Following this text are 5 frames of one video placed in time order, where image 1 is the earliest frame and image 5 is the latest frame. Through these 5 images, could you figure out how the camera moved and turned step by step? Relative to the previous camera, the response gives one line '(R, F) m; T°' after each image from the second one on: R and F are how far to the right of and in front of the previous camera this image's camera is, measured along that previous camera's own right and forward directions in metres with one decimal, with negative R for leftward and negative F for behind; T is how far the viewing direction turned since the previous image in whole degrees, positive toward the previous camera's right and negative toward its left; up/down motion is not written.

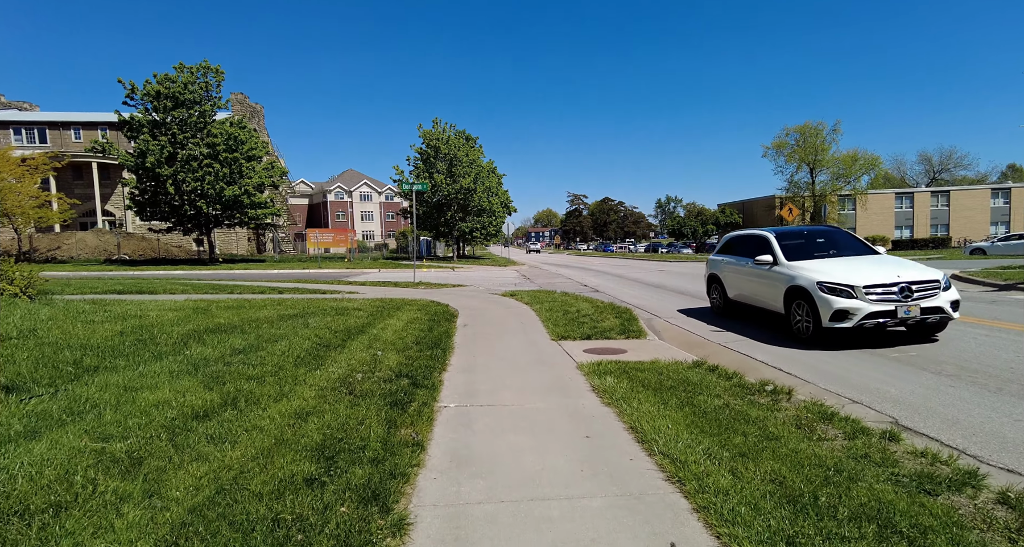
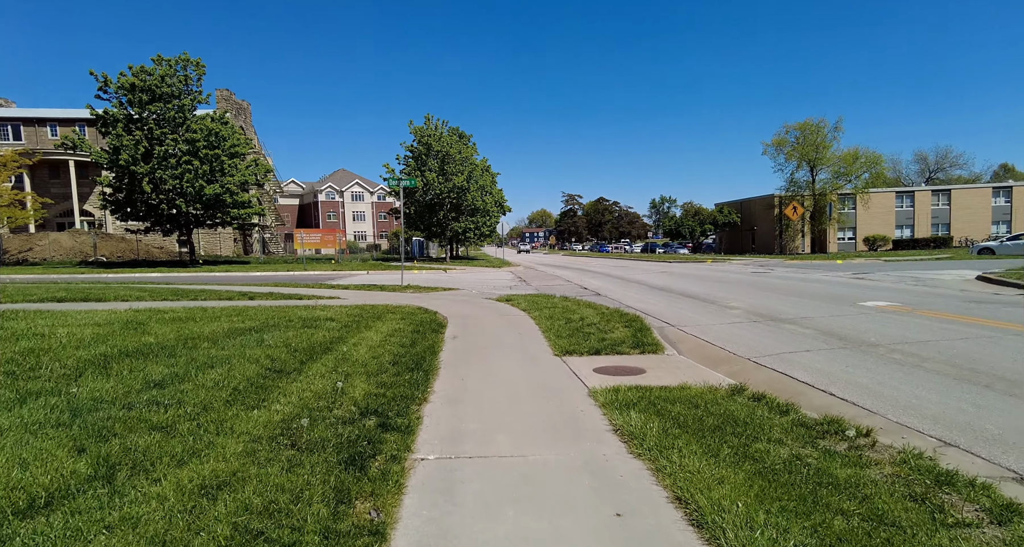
(0.0, +1.2) m; +1°
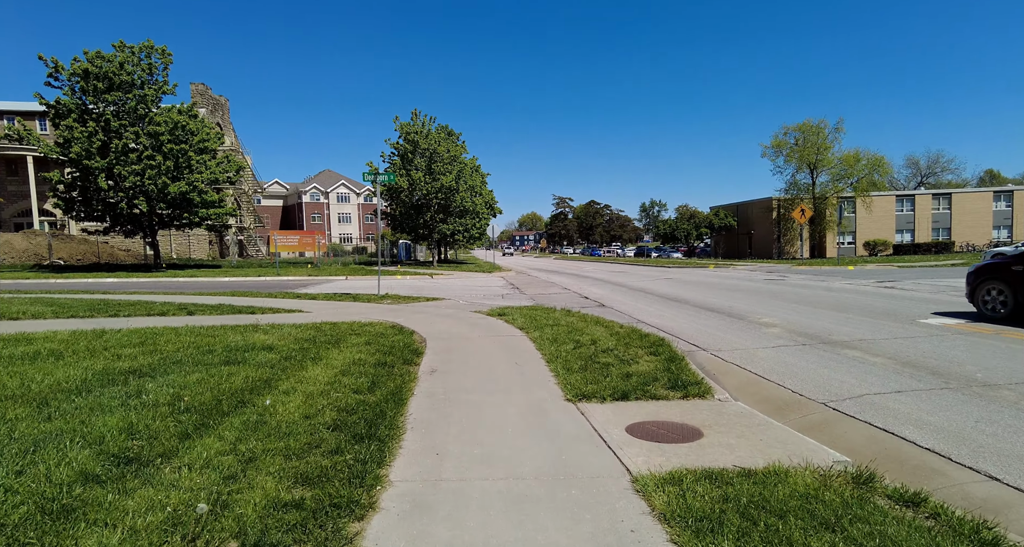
(-0.1, +1.9) m; +1°
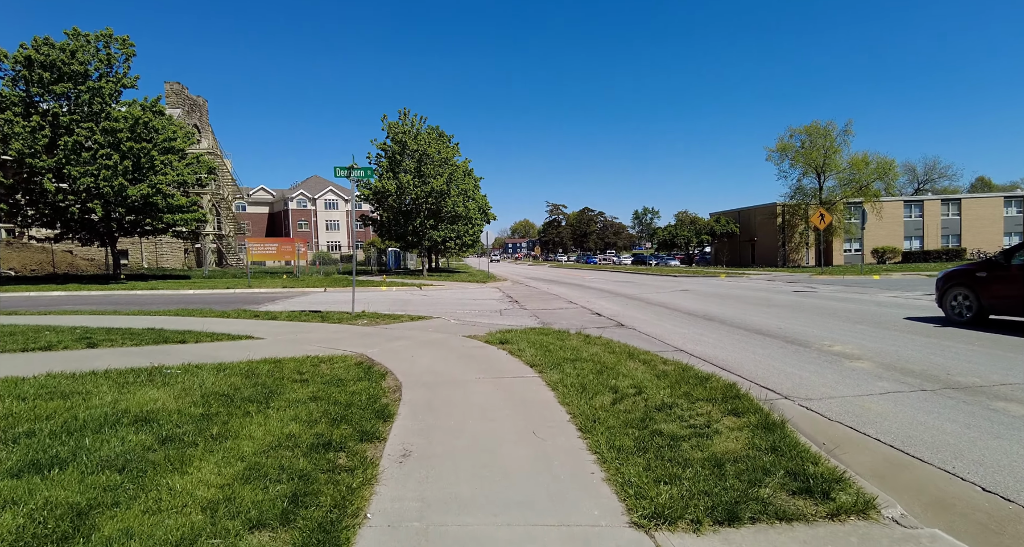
(-0.2, +2.3) m; +1°
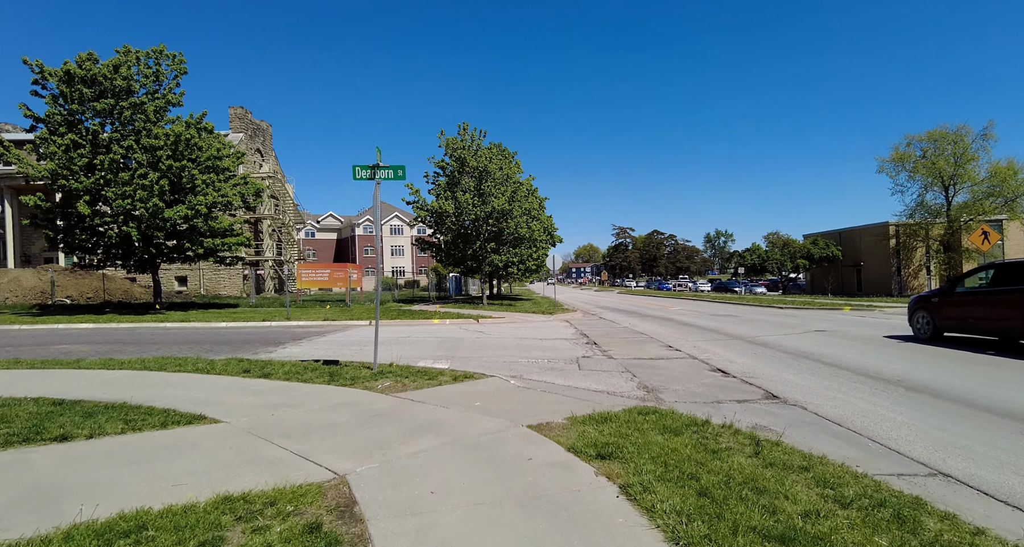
(-0.4, +3.8) m; -7°
